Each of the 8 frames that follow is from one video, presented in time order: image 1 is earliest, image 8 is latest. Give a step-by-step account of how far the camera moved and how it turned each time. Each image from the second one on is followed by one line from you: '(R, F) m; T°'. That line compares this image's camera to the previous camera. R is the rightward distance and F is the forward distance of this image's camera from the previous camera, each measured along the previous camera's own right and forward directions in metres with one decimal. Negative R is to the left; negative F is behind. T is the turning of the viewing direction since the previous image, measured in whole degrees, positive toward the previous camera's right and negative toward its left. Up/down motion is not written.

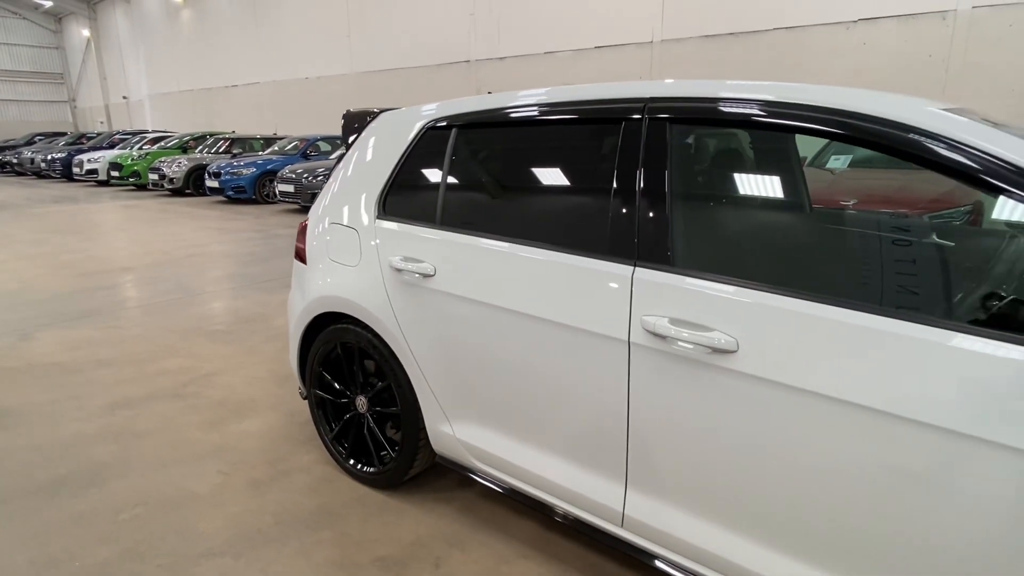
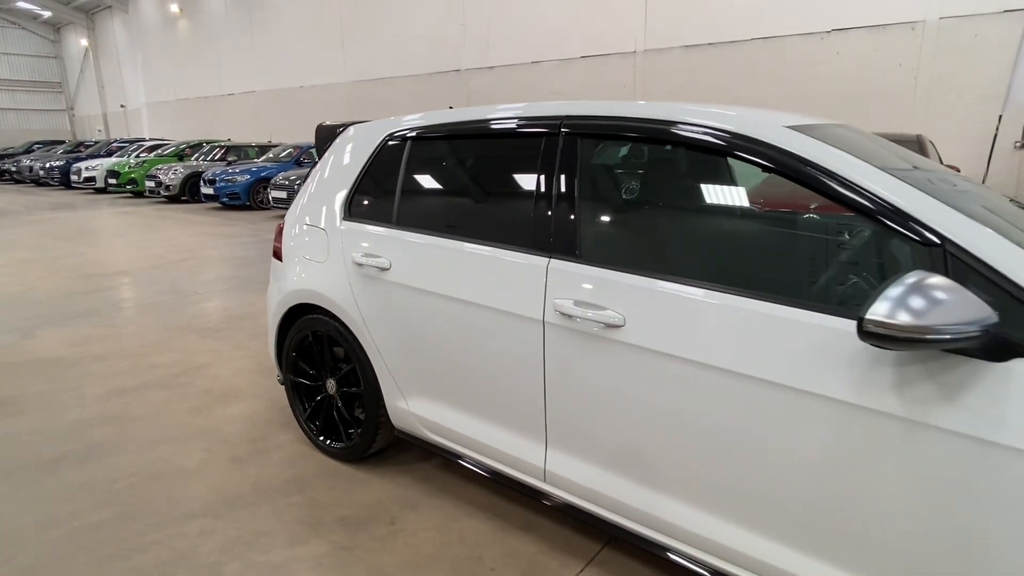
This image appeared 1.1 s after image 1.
(+0.2, -0.3) m; 0°
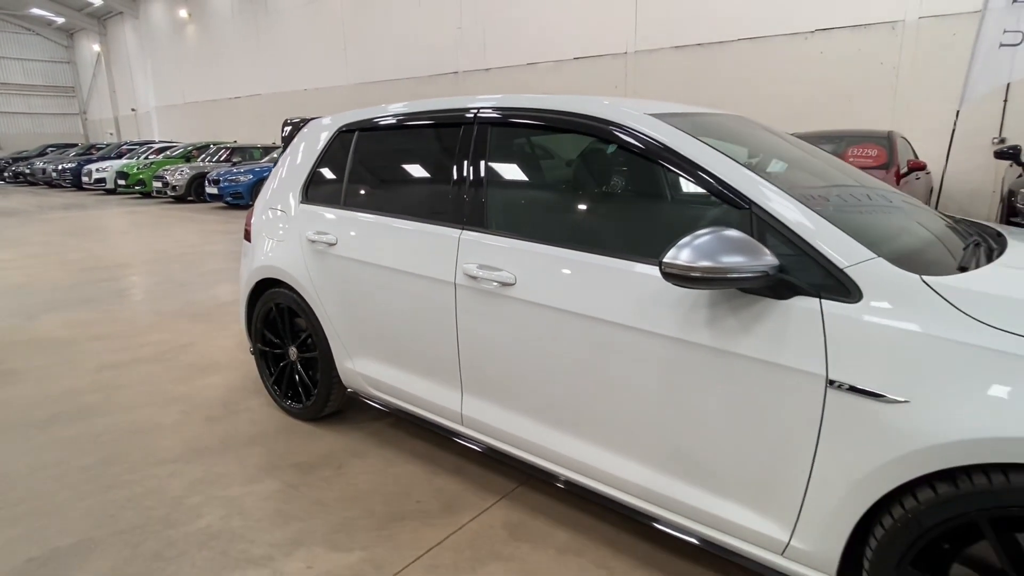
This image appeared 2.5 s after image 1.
(+0.3, -0.3) m; -1°
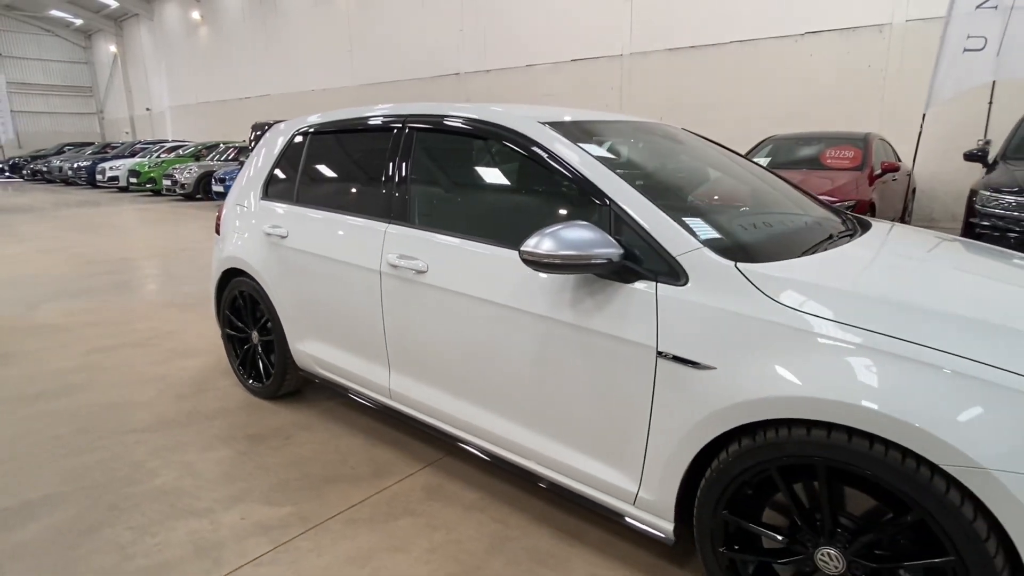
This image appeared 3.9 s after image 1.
(+0.4, -0.2) m; -1°
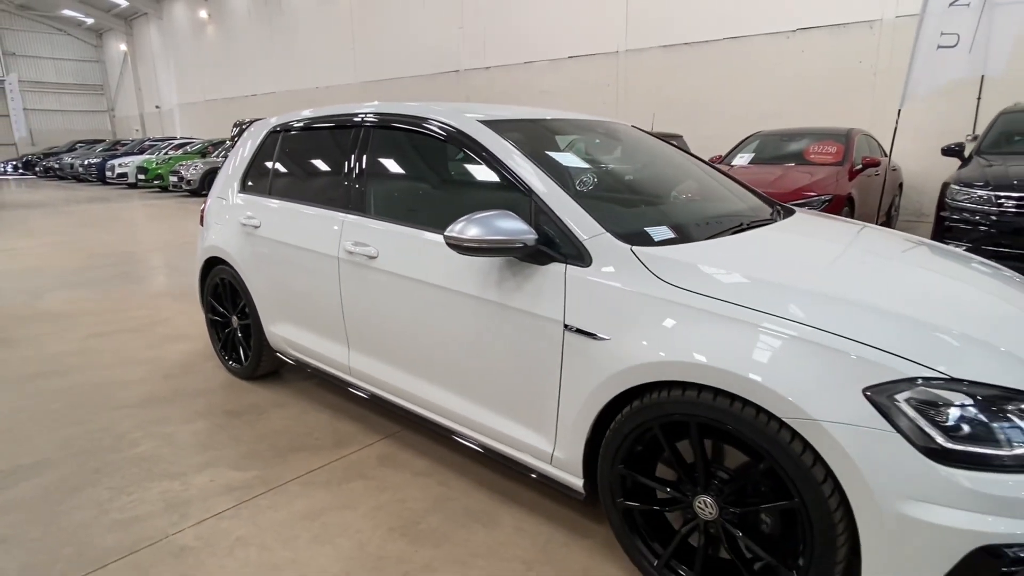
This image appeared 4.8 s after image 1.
(+0.3, -0.2) m; -1°
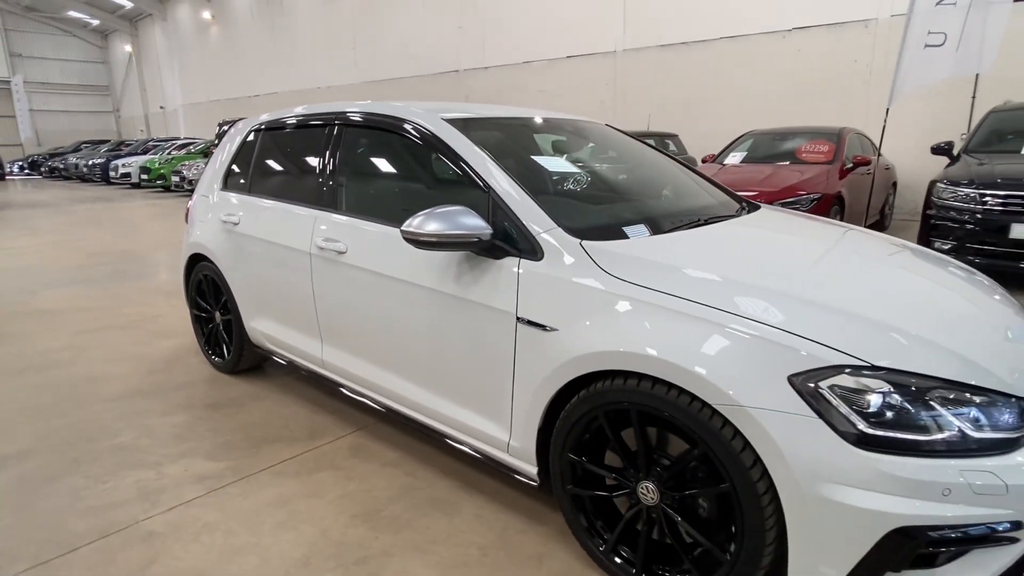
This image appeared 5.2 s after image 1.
(+0.2, -0.1) m; 0°
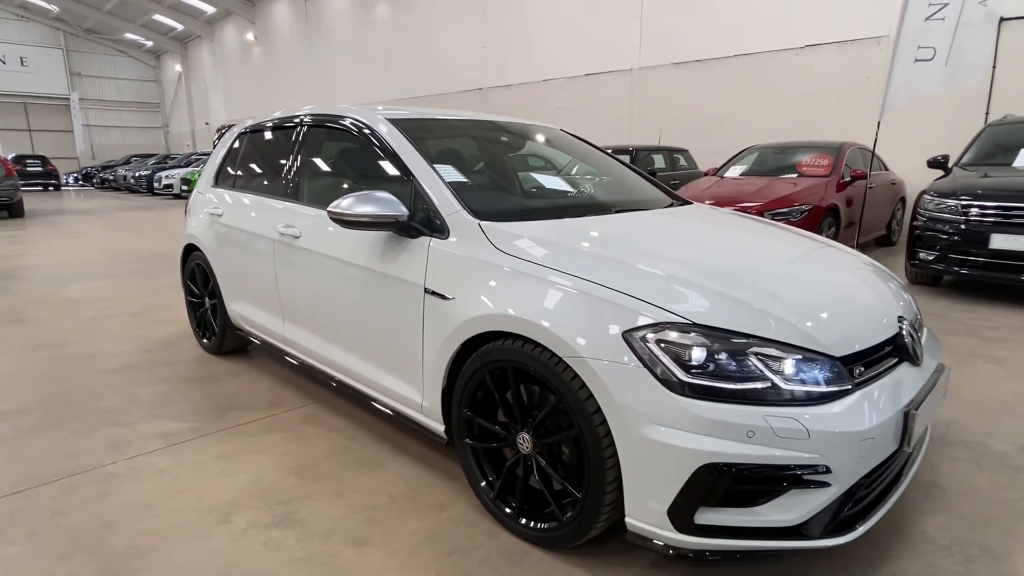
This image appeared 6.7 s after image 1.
(+0.4, -0.2) m; -3°
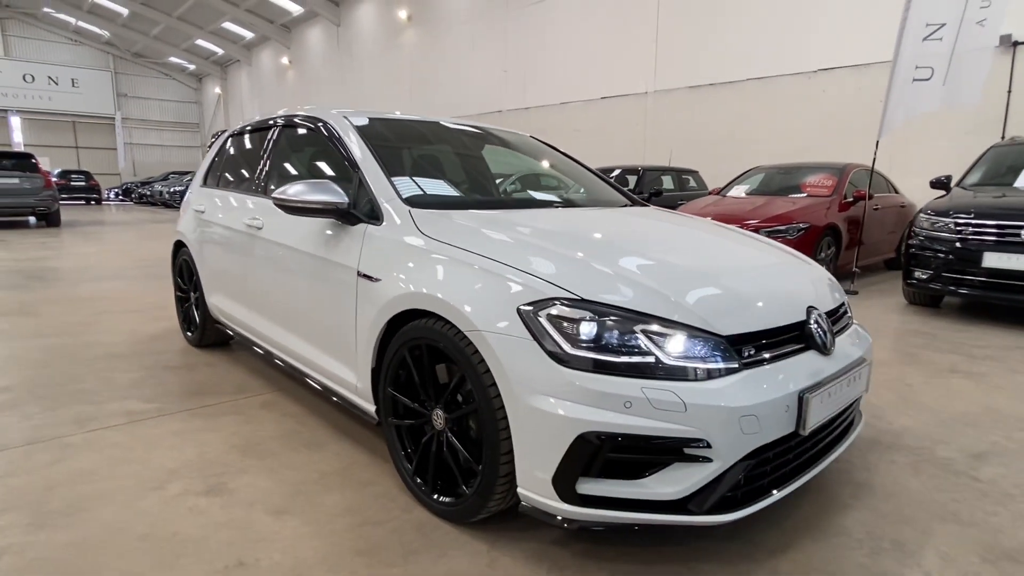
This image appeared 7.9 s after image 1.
(+0.4, -0.1) m; -3°
